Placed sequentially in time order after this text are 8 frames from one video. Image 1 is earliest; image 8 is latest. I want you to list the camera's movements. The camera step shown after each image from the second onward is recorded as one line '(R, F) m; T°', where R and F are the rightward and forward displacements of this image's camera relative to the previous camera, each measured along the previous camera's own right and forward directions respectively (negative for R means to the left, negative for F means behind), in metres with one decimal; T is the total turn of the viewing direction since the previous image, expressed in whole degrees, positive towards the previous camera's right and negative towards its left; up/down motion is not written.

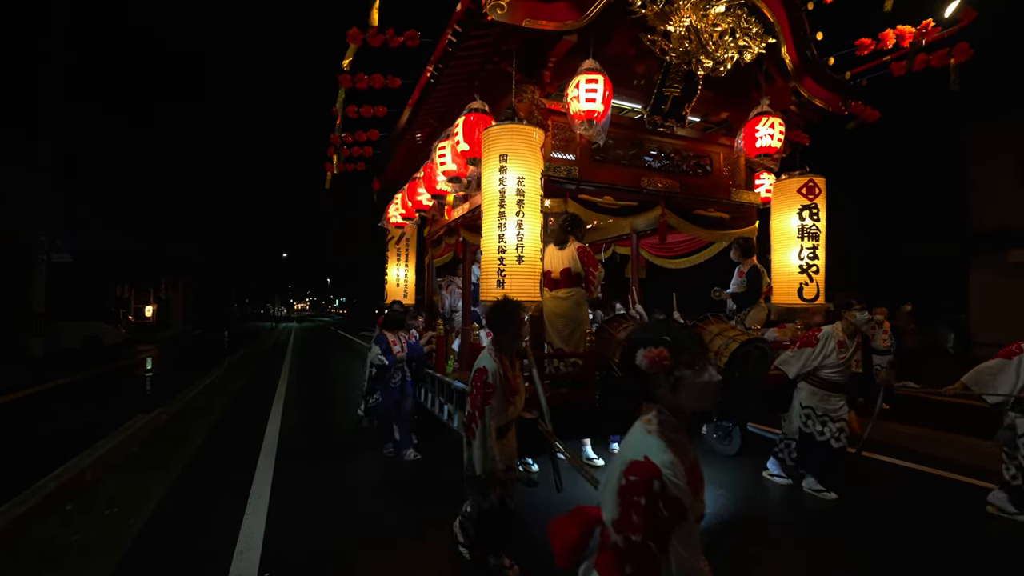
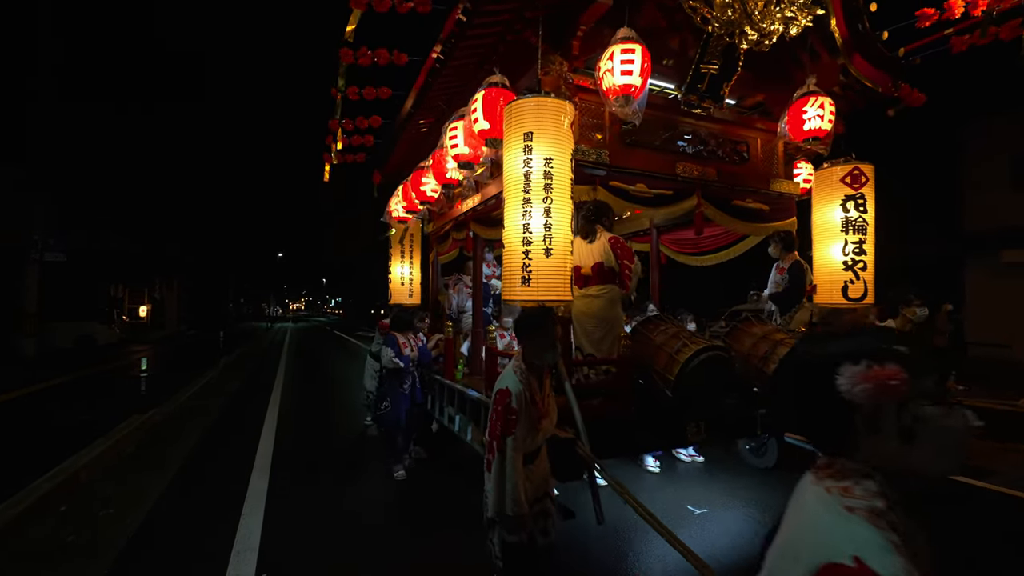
(-0.3, +0.7) m; 0°
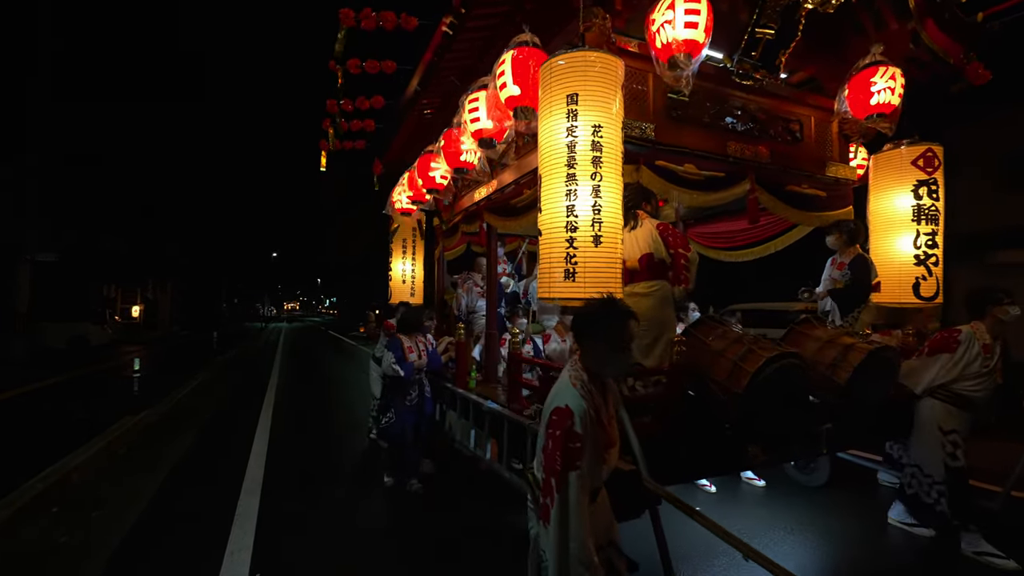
(-0.3, +0.8) m; +1°
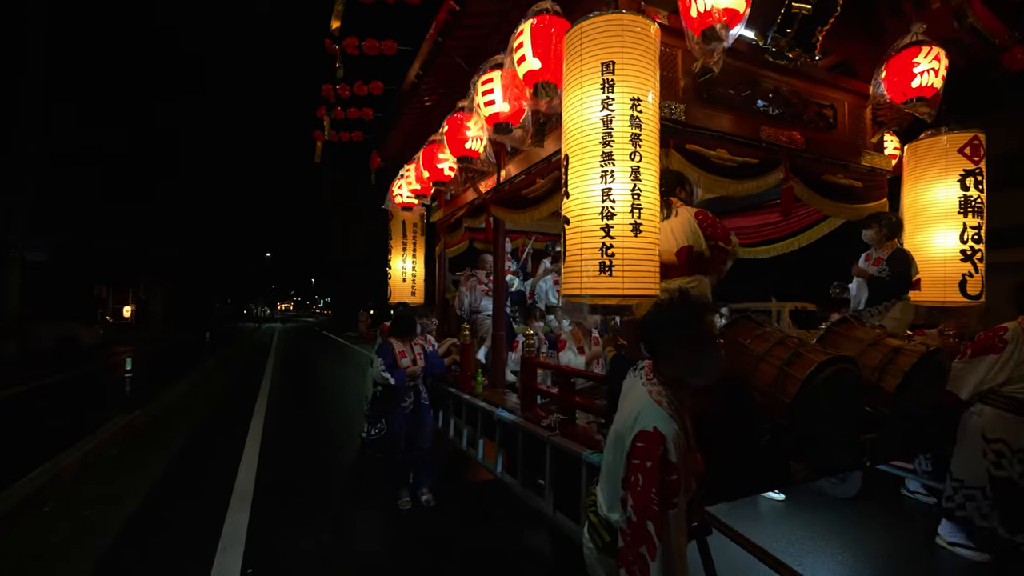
(-0.2, +0.5) m; +1°
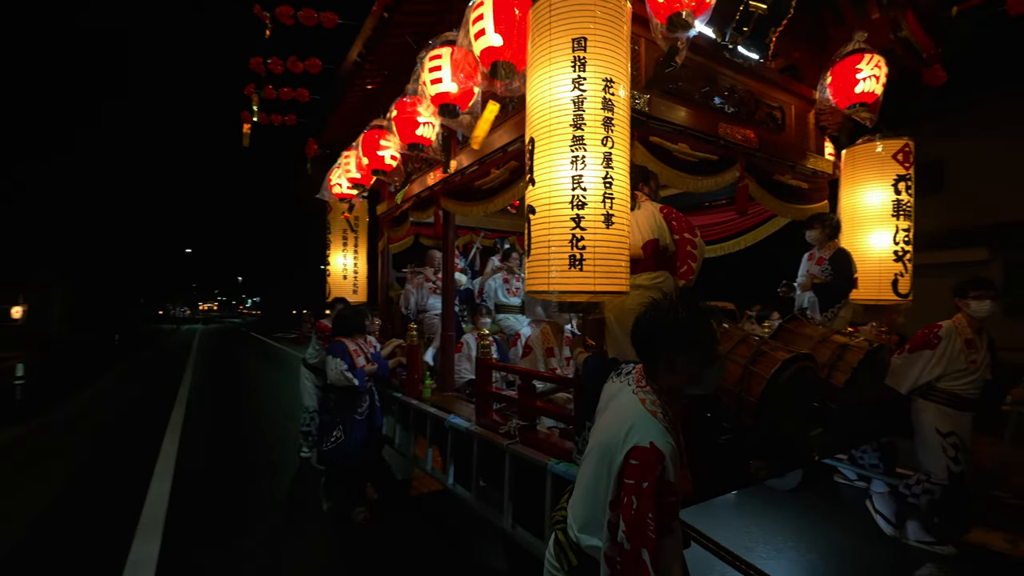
(-0.1, +0.3) m; +7°
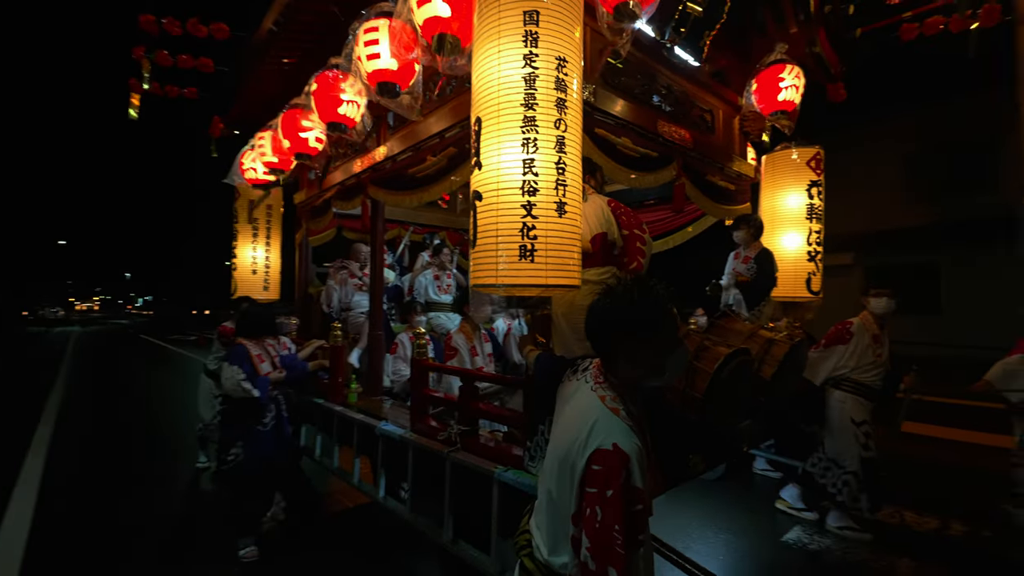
(-0.1, +0.3) m; +9°
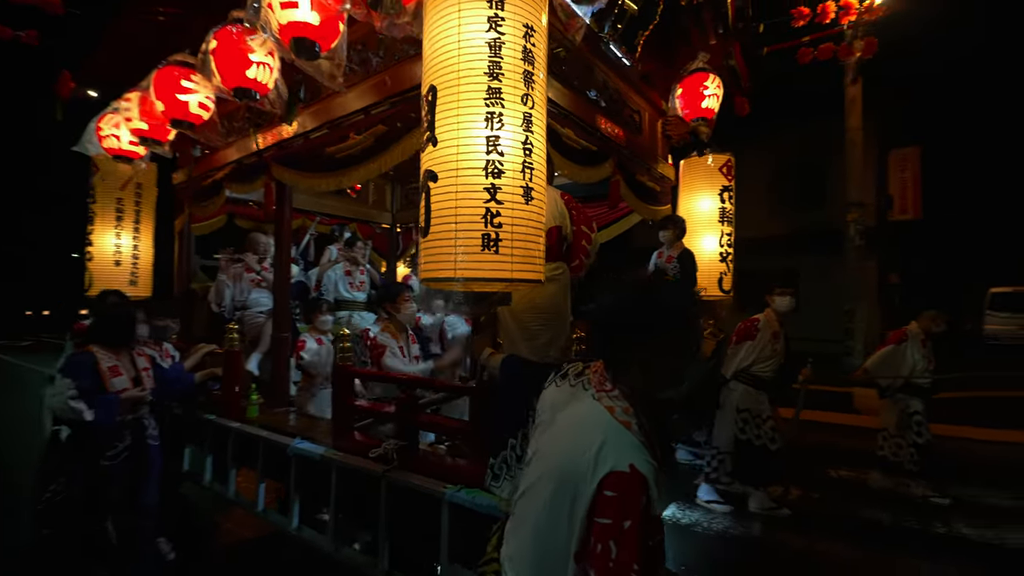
(-0.3, +0.4) m; +12°
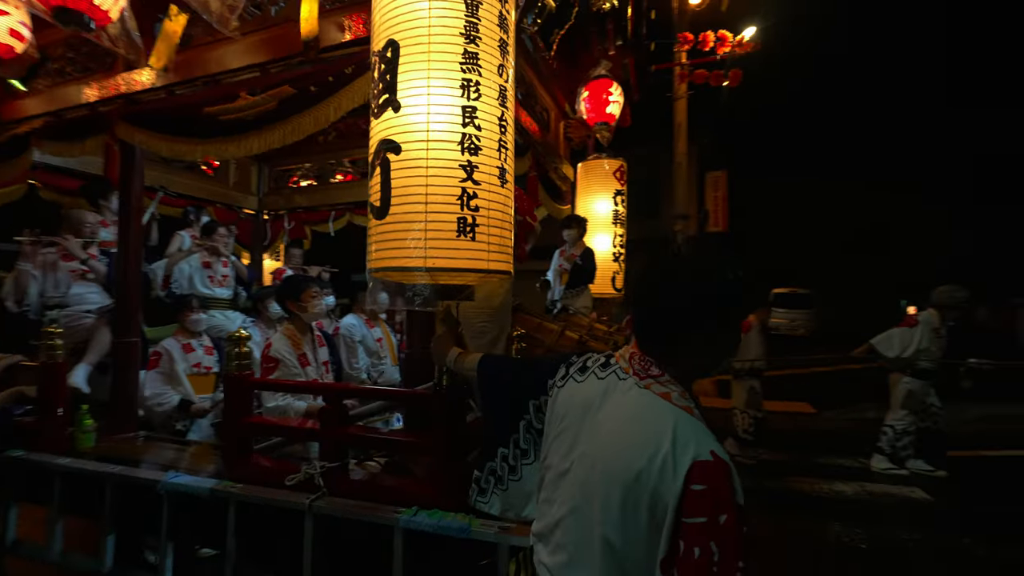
(-0.5, +0.3) m; +17°
